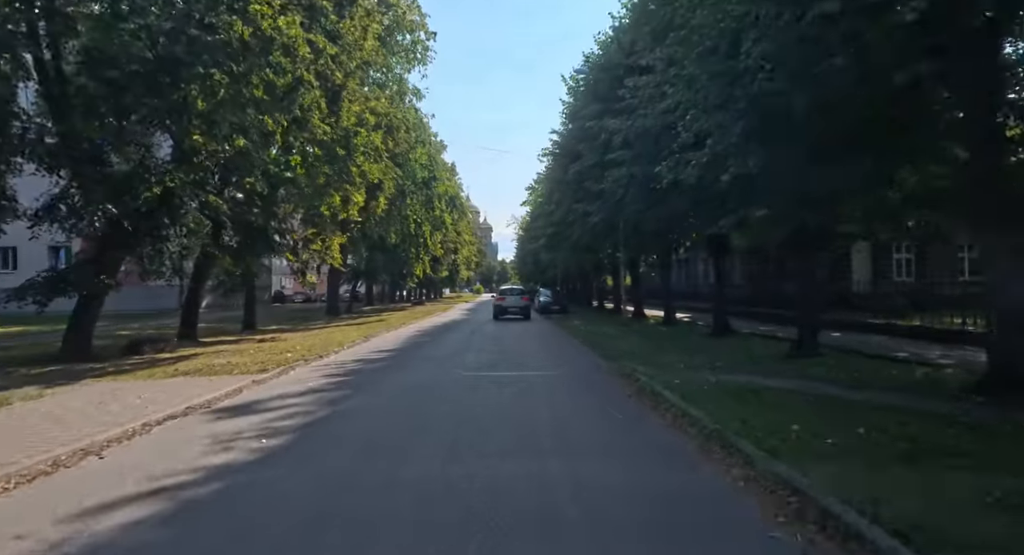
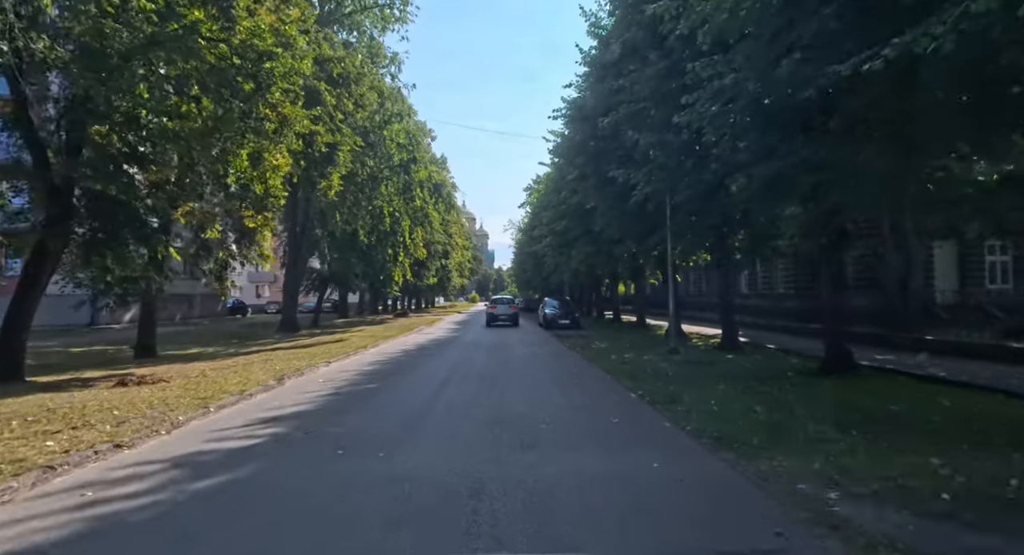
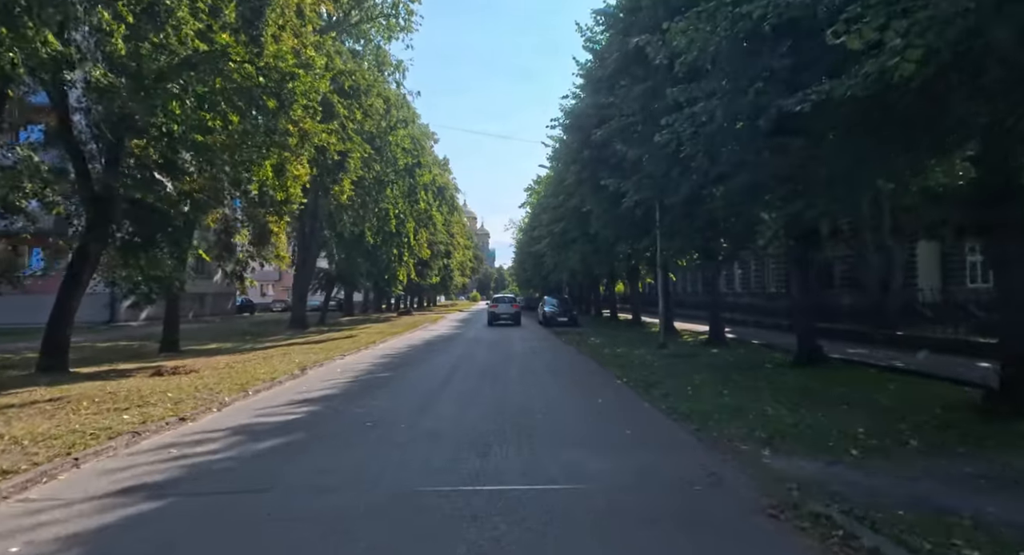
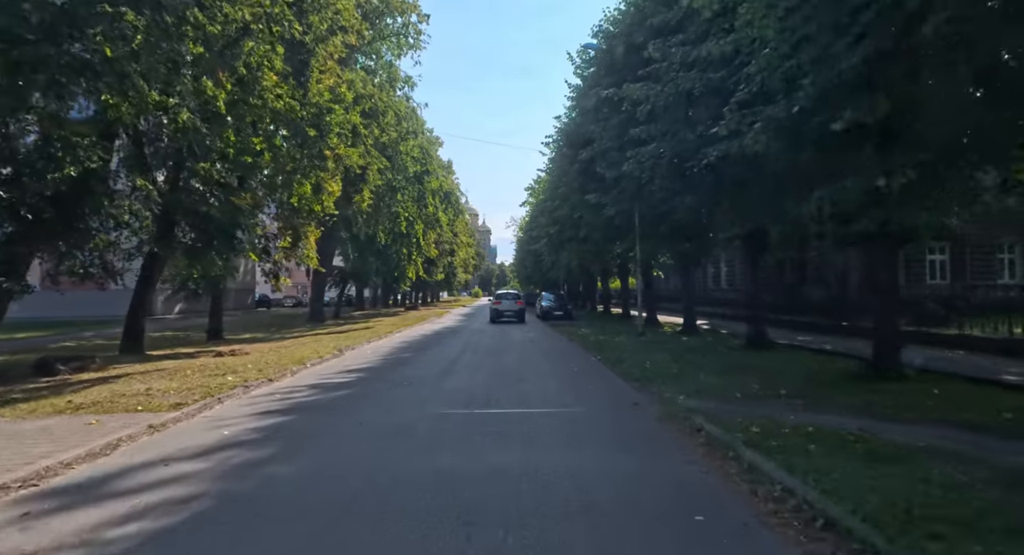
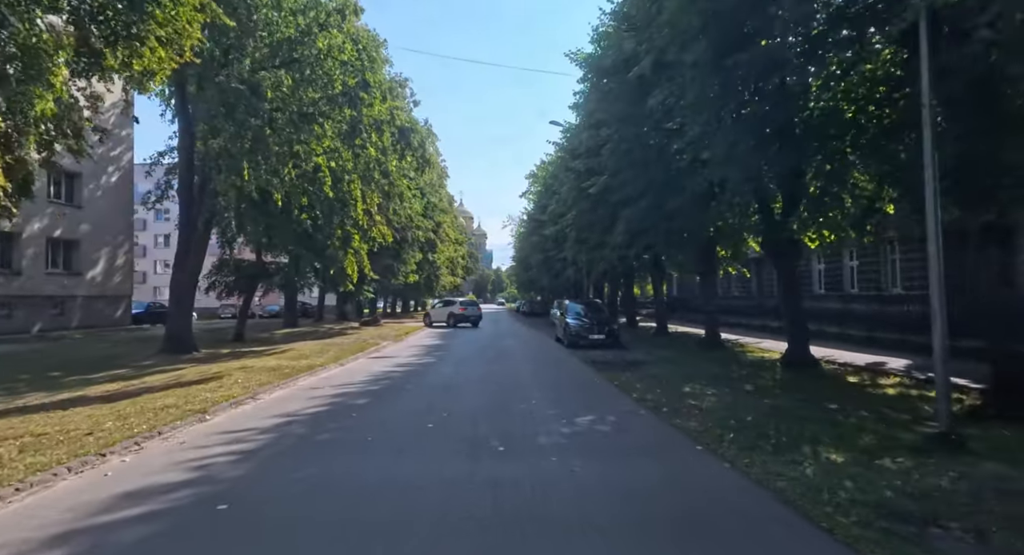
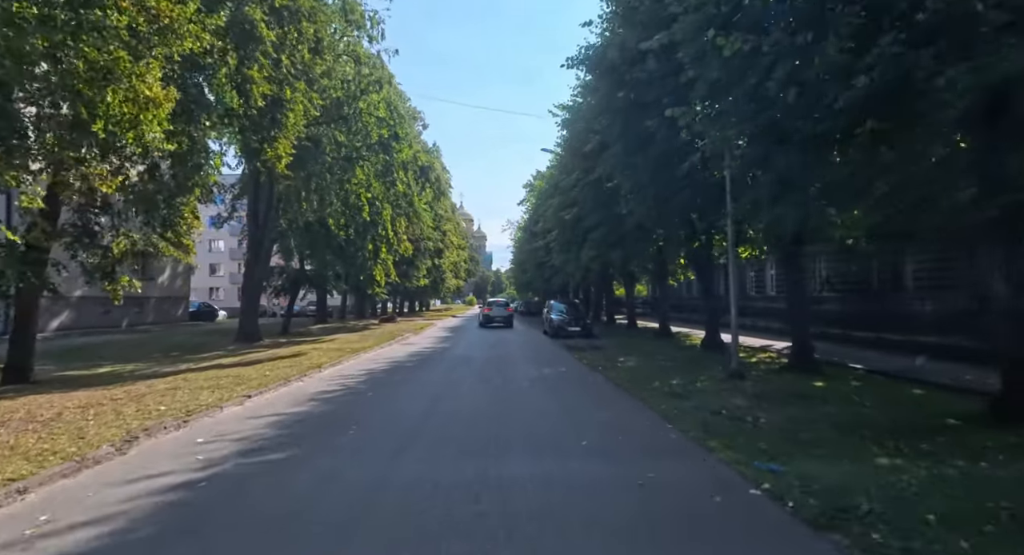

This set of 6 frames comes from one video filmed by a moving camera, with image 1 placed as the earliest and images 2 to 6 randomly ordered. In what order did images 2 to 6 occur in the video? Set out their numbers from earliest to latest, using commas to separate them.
4, 3, 2, 6, 5
